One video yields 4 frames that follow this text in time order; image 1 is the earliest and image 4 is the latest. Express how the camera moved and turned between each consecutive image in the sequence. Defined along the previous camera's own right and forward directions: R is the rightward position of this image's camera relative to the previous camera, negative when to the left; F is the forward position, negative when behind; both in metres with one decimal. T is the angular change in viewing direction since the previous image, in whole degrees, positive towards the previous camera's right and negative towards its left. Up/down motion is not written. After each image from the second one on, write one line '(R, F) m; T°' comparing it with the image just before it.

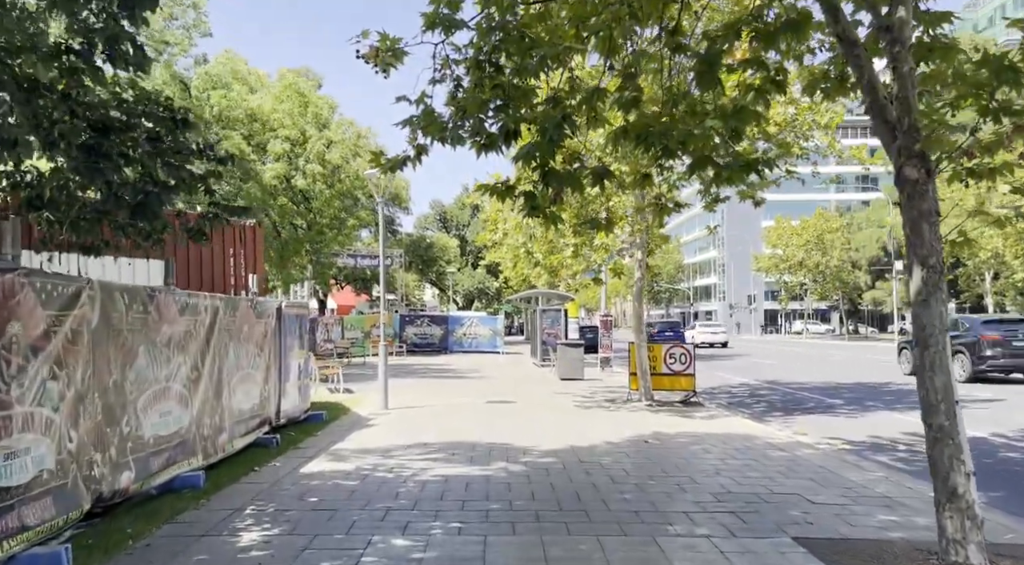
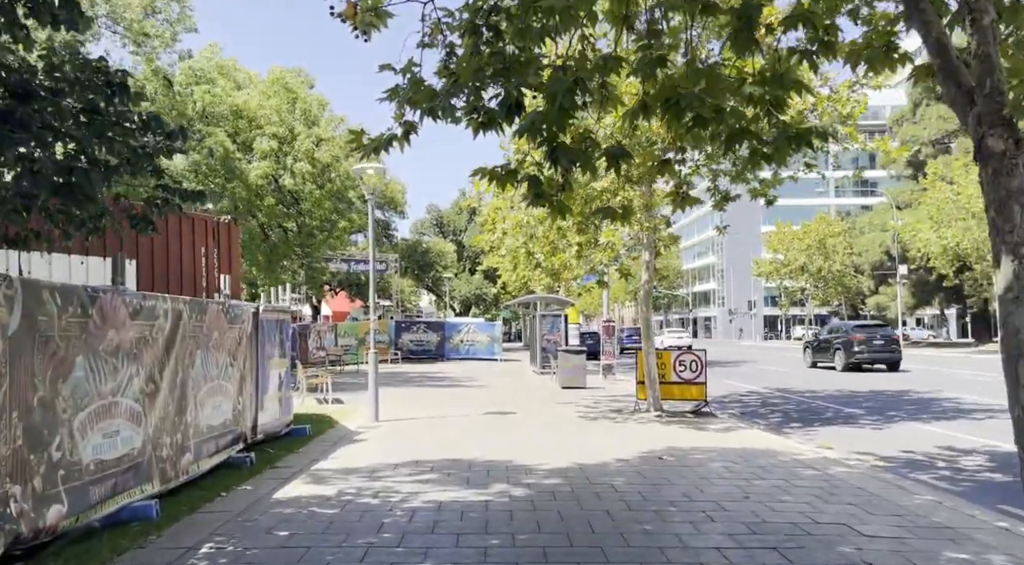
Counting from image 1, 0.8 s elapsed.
(0.0, +1.1) m; 0°
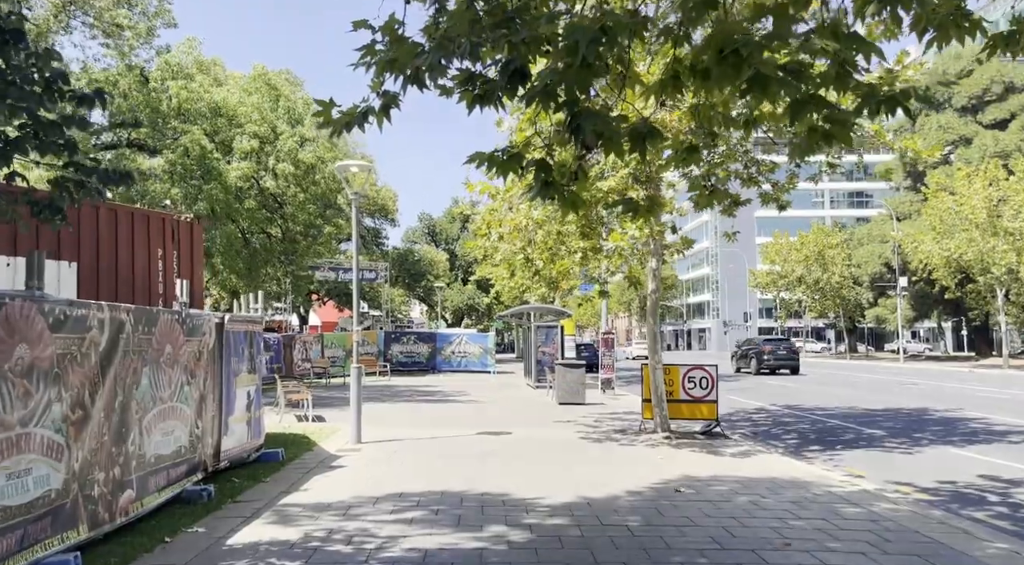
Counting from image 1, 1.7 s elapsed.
(-0.1, +1.2) m; +1°
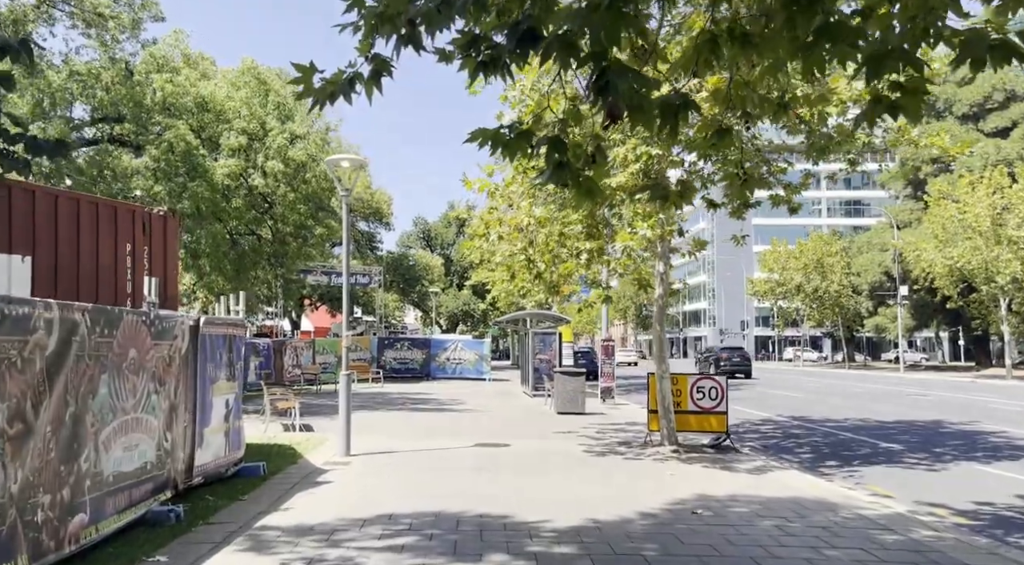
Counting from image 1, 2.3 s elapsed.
(-0.1, +0.8) m; 0°
